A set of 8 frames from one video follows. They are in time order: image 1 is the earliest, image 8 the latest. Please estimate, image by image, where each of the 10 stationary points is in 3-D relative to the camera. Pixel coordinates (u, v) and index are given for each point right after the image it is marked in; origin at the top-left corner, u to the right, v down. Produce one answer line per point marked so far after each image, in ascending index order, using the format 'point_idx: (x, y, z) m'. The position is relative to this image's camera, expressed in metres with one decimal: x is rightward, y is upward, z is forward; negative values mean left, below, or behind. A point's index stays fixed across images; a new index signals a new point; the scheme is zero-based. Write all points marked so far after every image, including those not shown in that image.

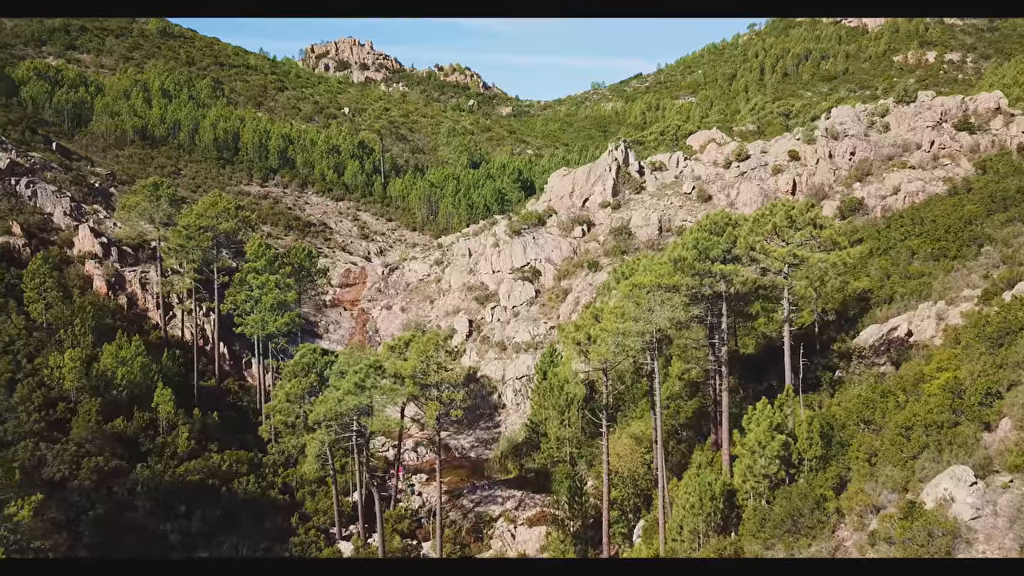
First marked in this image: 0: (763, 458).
0: (+5.6, -3.8, +16.2) m
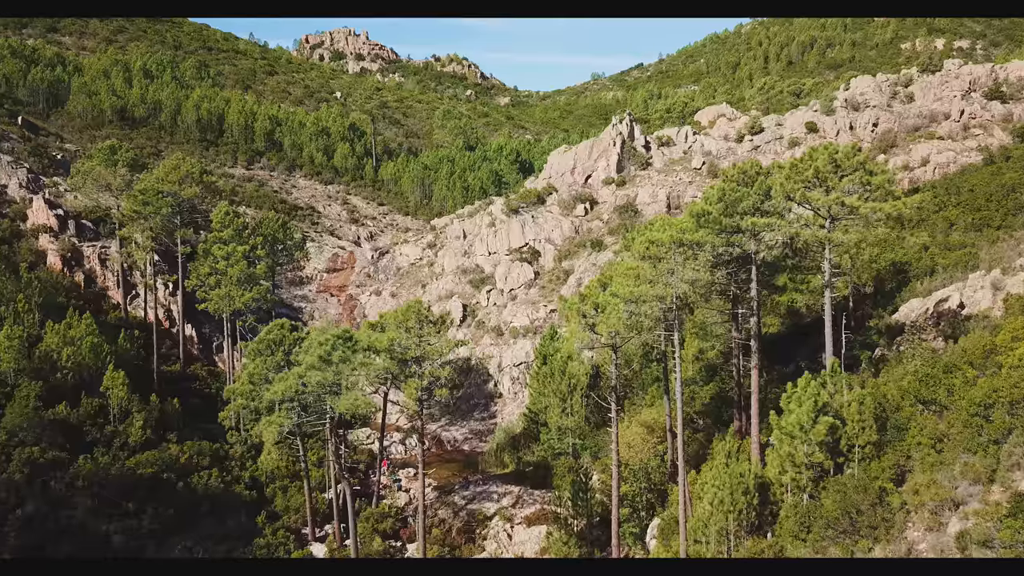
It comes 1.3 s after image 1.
0: (+5.5, -2.9, +13.6) m
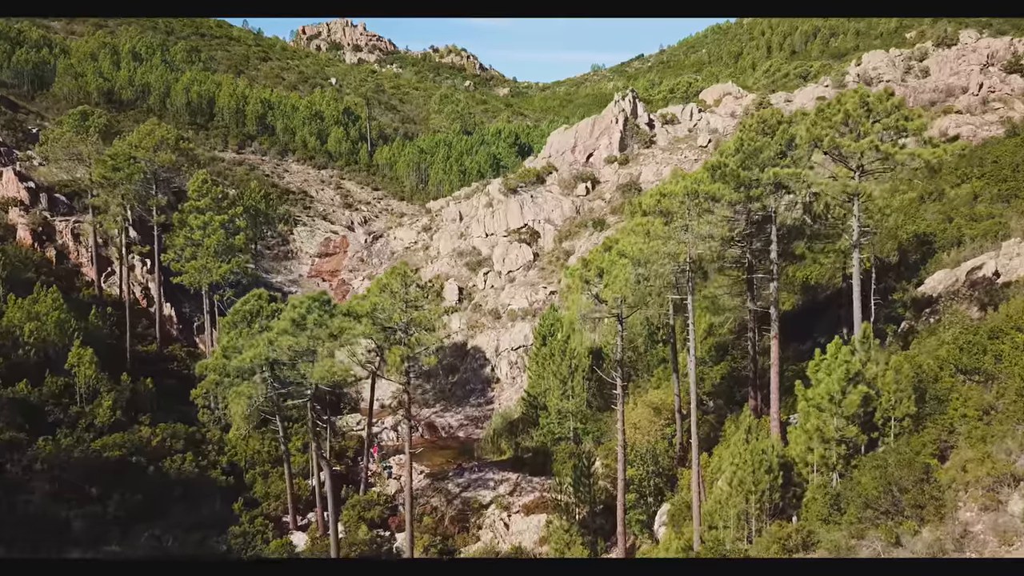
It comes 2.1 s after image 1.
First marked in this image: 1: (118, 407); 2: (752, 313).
0: (+5.4, -2.2, +12.2) m
1: (-10.3, -3.1, +19.2) m
2: (+5.9, -0.6, +18.0) m
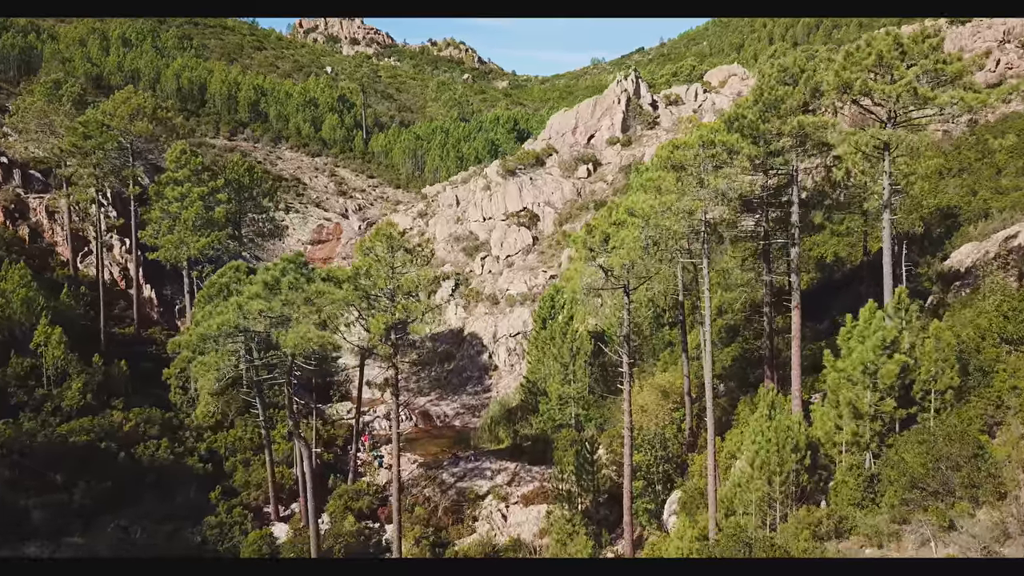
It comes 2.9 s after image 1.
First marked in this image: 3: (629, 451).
0: (+5.4, -1.5, +10.9) m
1: (-10.4, -2.5, +17.9) m
2: (+5.9, 0.0, +16.8) m
3: (+2.4, -3.4, +15.0) m
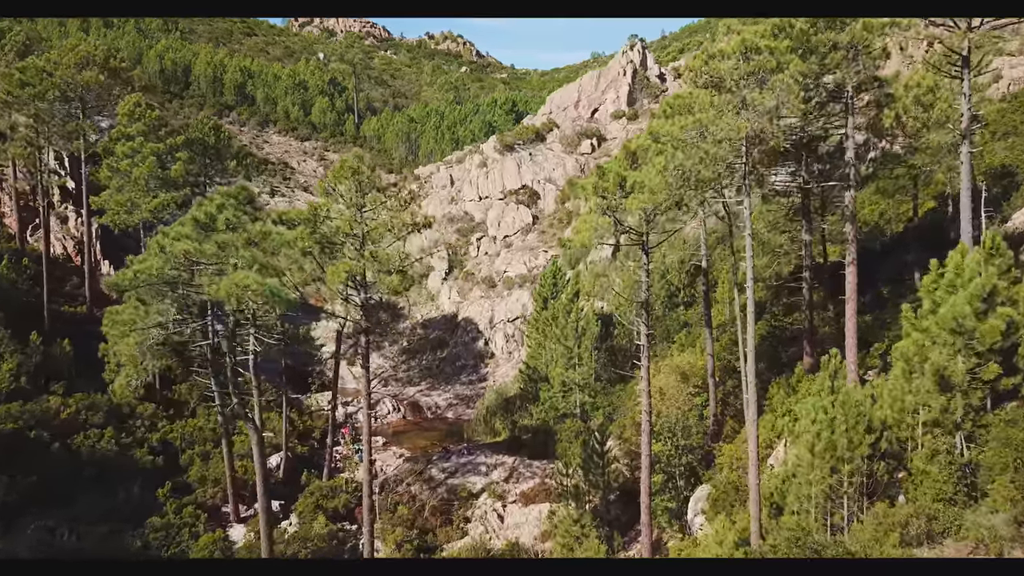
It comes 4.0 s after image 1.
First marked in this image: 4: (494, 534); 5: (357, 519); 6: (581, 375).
0: (+5.3, -0.8, +8.6) m
1: (-10.4, -1.8, +15.6) m
2: (+5.8, +0.7, +14.5) m
3: (+2.4, -2.7, +12.7) m
4: (-0.4, -5.1, +15.1) m
5: (-3.2, -4.8, +15.3) m
6: (+1.7, -2.2, +18.5) m
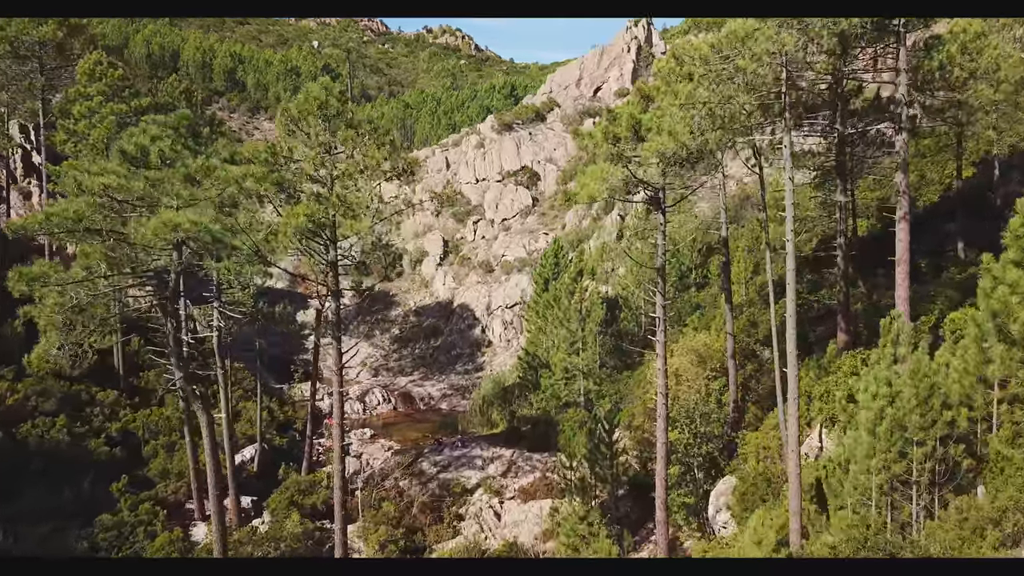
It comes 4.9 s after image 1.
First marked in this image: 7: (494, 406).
0: (+5.3, -0.3, +7.1) m
1: (-10.5, -1.3, +14.1) m
2: (+5.8, +1.3, +13.0) m
3: (+2.3, -2.1, +11.1) m
4: (-0.4, -4.6, +13.6) m
5: (-3.3, -4.3, +13.8) m
6: (+1.7, -1.7, +17.0) m
7: (-0.5, -3.2, +19.6) m
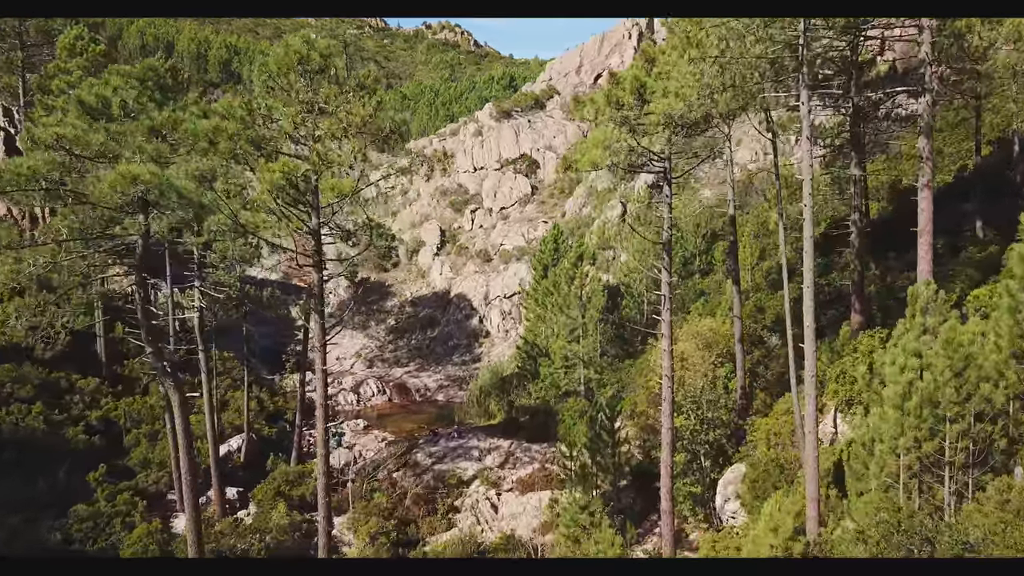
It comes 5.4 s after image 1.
0: (+5.3, +0.1, +6.5) m
1: (-10.5, -0.9, +13.5) m
2: (+5.7, +1.6, +12.4) m
3: (+2.3, -1.8, +10.5) m
4: (-0.5, -4.2, +13.0) m
5: (-3.3, -4.0, +13.2) m
6: (+1.6, -1.3, +16.4) m
7: (-0.5, -2.8, +19.0) m
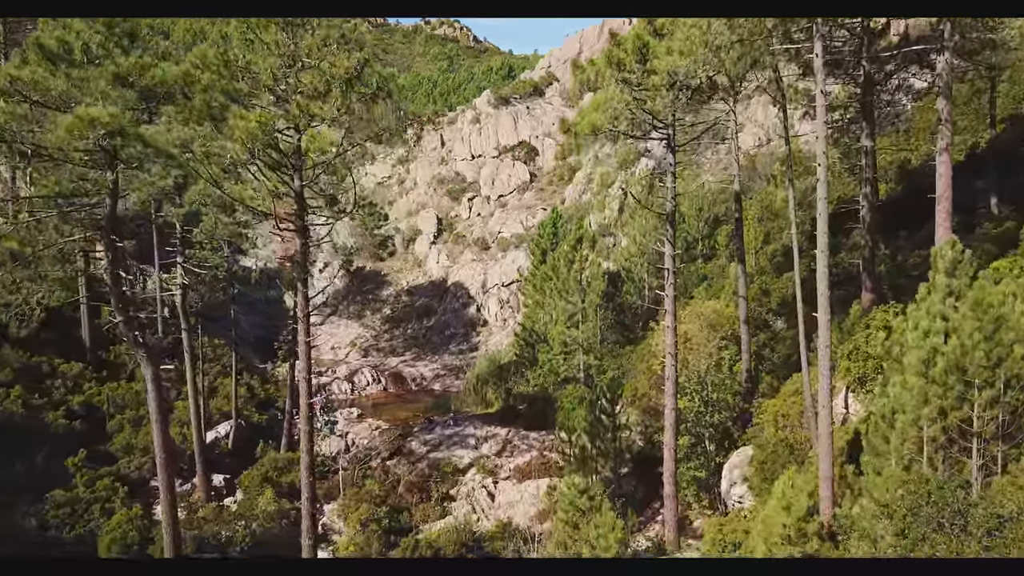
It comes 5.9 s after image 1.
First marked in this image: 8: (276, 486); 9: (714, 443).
0: (+5.2, +0.4, +6.0) m
1: (-10.6, -0.6, +13.0) m
2: (+5.7, +2.0, +11.9) m
3: (+2.2, -1.4, +10.1) m
4: (-0.5, -3.9, +12.5) m
5: (-3.4, -3.6, +12.7) m
6: (+1.6, -1.0, +15.9) m
7: (-0.6, -2.4, +18.5) m
8: (-4.0, -3.3, +12.5) m
9: (+3.1, -2.4, +11.1) m
